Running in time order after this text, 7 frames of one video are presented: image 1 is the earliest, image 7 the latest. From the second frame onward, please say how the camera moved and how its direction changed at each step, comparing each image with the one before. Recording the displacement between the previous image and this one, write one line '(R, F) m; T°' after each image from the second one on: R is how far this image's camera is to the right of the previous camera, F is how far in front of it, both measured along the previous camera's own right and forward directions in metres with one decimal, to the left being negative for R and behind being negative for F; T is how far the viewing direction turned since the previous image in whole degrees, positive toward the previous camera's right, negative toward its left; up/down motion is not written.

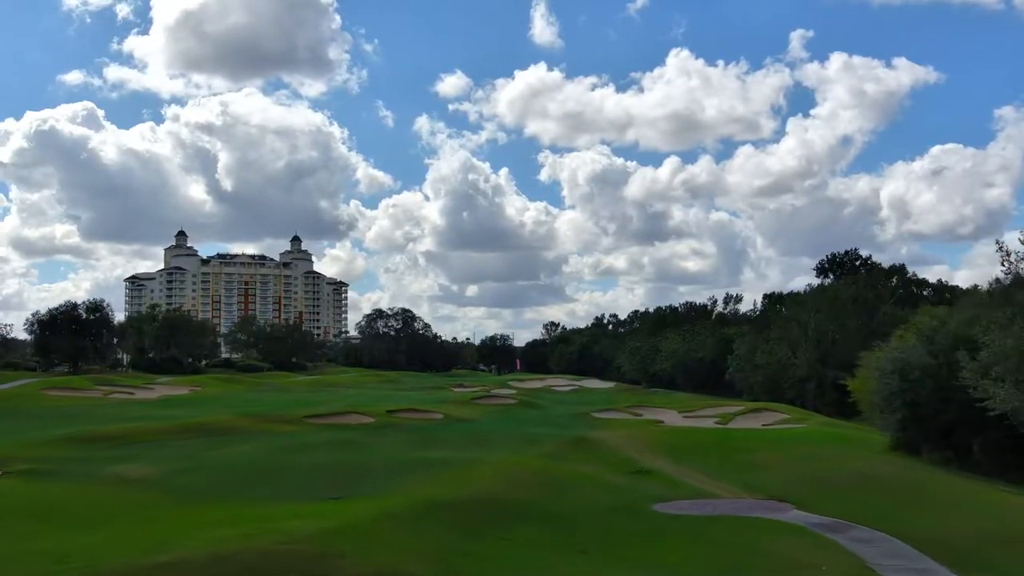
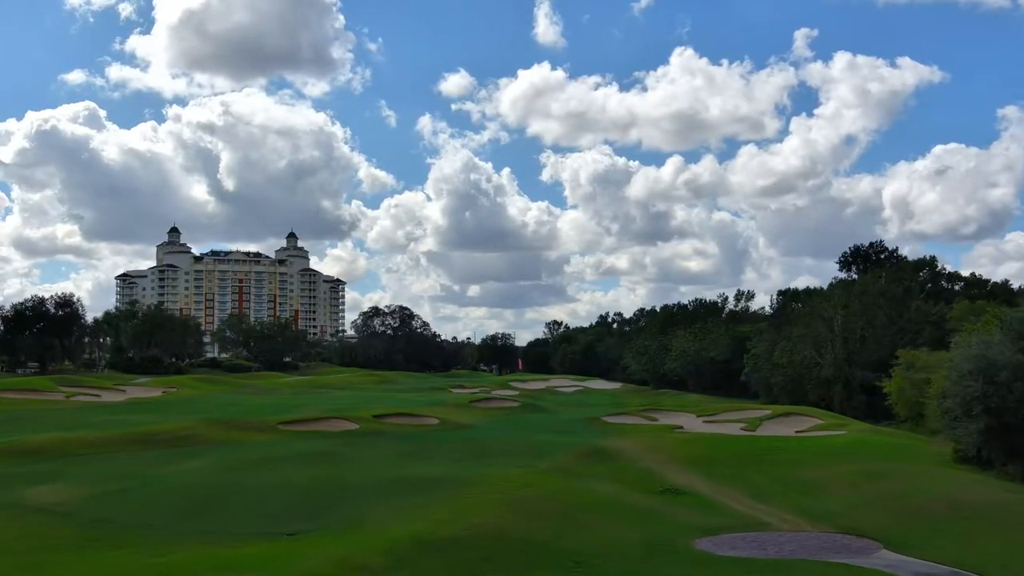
(0.0, +5.2) m; 0°
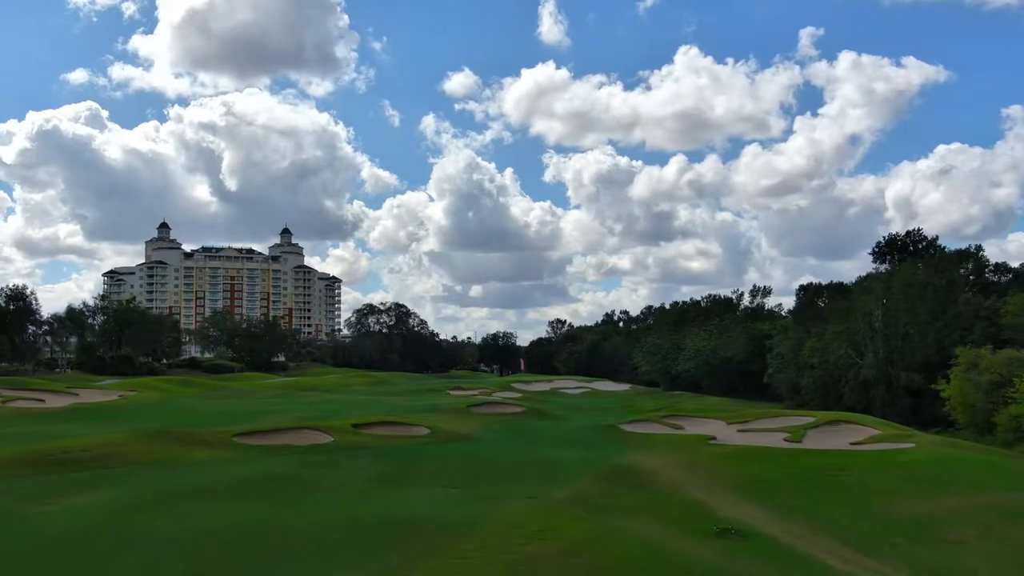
(0.0, +6.6) m; 0°
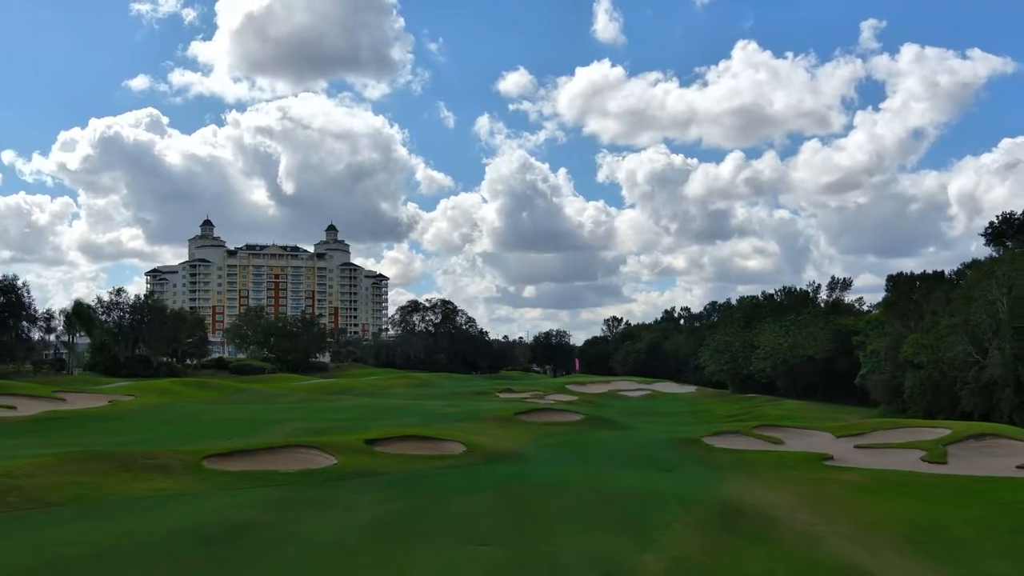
(-0.1, +8.1) m; -3°
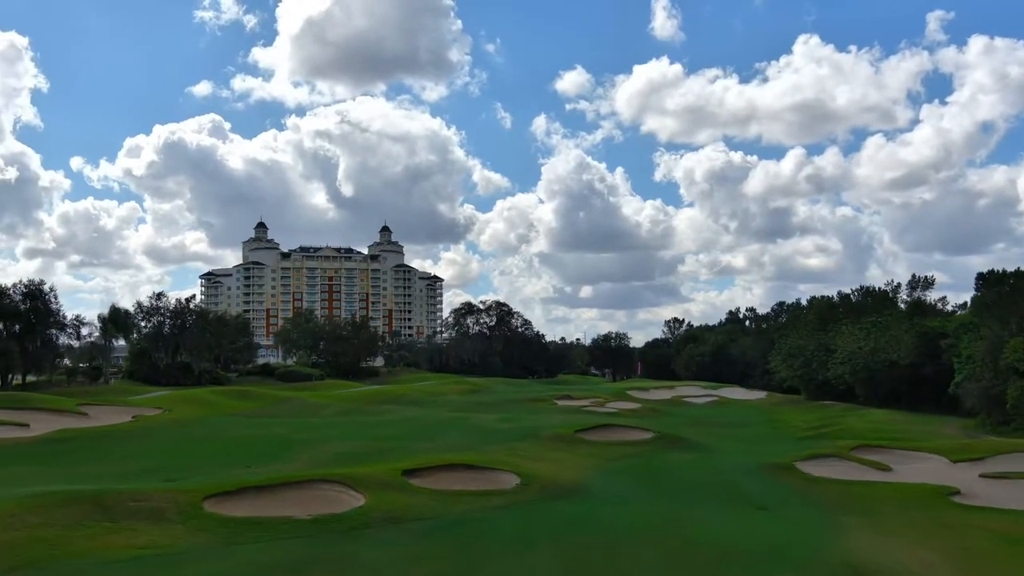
(-0.1, +4.4) m; -3°
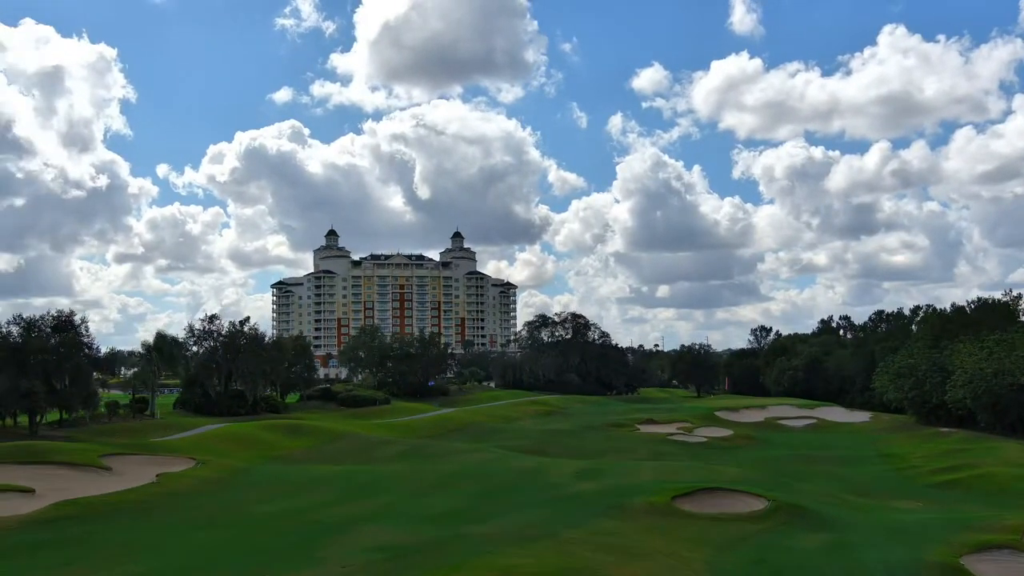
(-0.1, +6.0) m; -4°
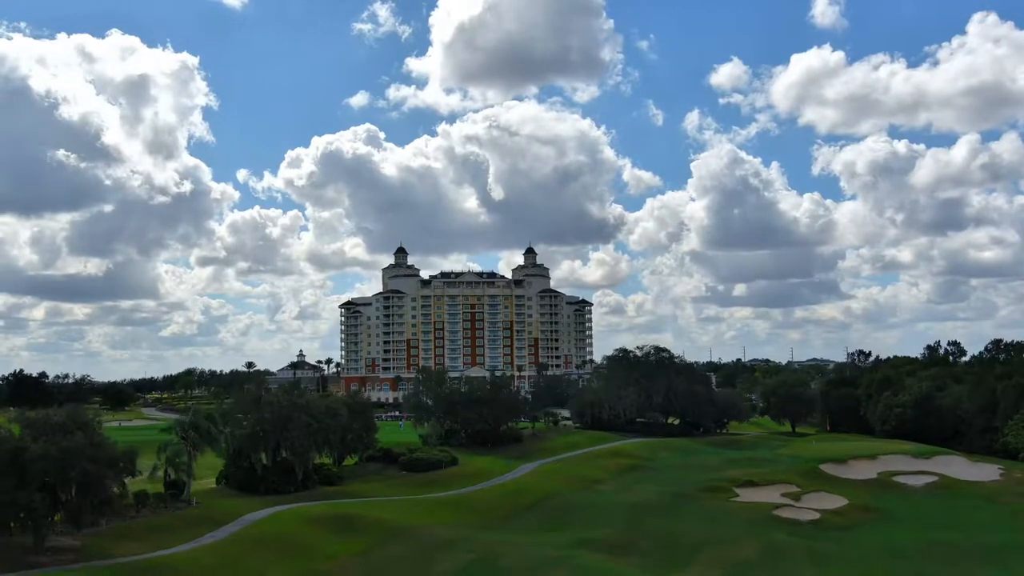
(-0.3, +7.6) m; -4°
